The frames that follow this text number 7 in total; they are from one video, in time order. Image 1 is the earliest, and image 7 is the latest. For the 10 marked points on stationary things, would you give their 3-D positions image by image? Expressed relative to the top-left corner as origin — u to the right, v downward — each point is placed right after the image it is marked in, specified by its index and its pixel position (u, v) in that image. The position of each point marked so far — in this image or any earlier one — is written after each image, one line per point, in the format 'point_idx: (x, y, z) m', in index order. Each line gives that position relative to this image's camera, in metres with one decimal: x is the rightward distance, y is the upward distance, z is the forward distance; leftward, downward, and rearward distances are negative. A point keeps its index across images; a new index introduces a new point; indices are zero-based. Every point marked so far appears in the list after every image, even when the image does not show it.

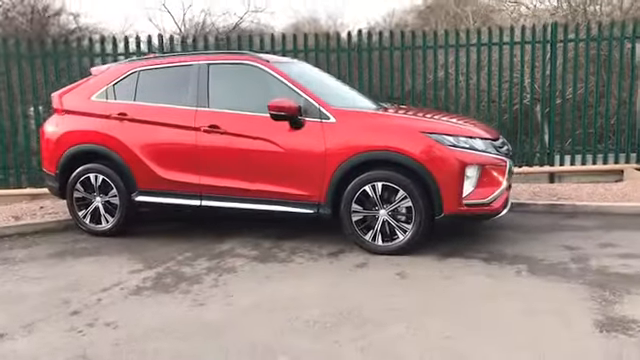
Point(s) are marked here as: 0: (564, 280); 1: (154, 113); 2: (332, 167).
0: (+2.1, -0.9, +4.9) m
1: (-1.9, +0.8, +6.5) m
2: (+0.1, +0.1, +5.8) m
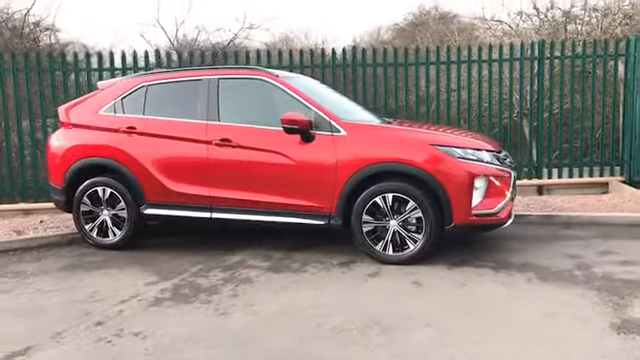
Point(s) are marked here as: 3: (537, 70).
0: (+2.3, -1.0, +5.1) m
1: (-1.8, +0.6, +6.6) m
2: (+0.3, 0.0, +6.0) m
3: (+4.4, +2.2, +11.4) m
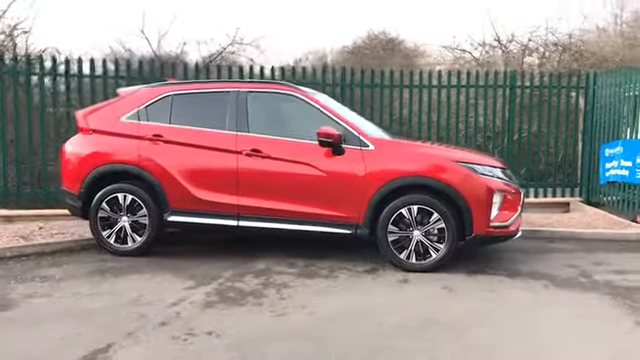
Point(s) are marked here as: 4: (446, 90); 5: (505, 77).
0: (+2.7, -1.1, +5.7) m
1: (-1.5, +0.5, +6.7) m
2: (+0.6, -0.1, +6.4) m
3: (+4.1, +1.8, +12.3) m
4: (+2.7, +1.9, +12.0) m
5: (+3.9, +2.2, +12.0) m
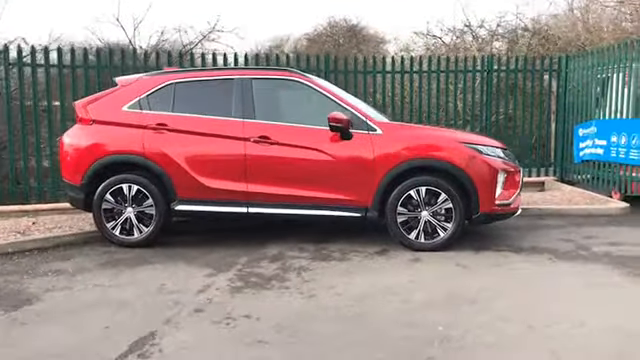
0: (+2.9, -0.9, +6.0) m
1: (-1.4, +0.7, +6.7) m
2: (+0.7, +0.1, +6.5) m
3: (+3.7, +2.2, +12.6) m
4: (+2.3, +2.3, +12.2) m
5: (+3.5, +2.6, +12.4) m
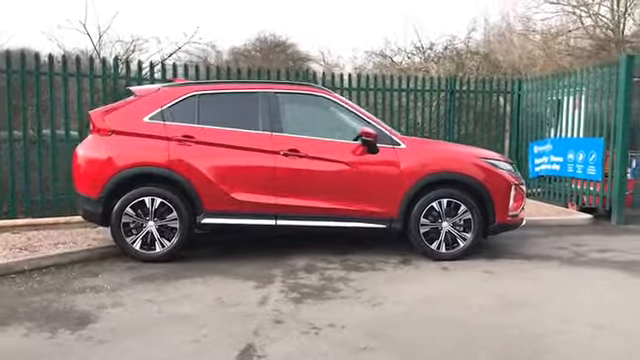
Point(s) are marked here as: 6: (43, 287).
0: (+3.3, -1.0, +6.7) m
1: (-1.1, +0.5, +6.7) m
2: (+1.0, -0.1, +6.8) m
3: (+3.0, +1.9, +13.4) m
4: (+1.7, +2.0, +12.7) m
5: (+2.9, +2.3, +13.1) m
6: (-2.8, -1.1, +5.6) m
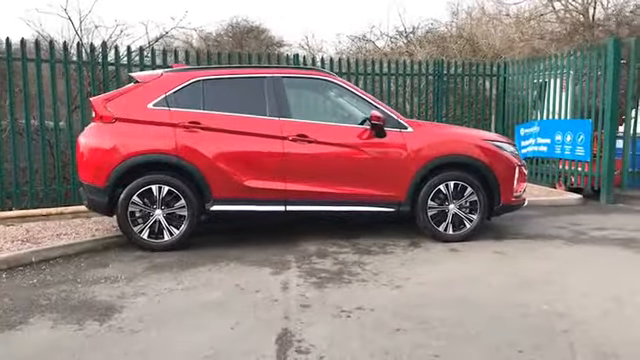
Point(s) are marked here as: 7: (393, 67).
0: (+3.4, -0.8, +6.8) m
1: (-1.0, +0.7, +6.6) m
2: (+1.1, +0.1, +6.8) m
3: (+2.7, +2.3, +13.5) m
4: (+1.4, +2.3, +12.8) m
5: (+2.6, +2.7, +13.2) m
6: (-2.6, -1.0, +5.5) m
7: (+1.7, +2.5, +12.5) m
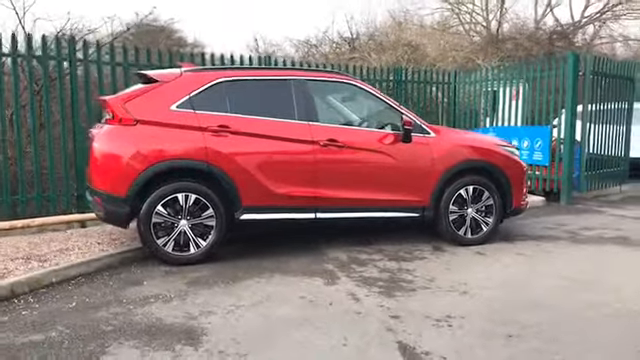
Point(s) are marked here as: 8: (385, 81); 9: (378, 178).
0: (+3.6, -0.8, +7.3) m
1: (-0.6, +0.6, +6.3) m
2: (+1.4, +0.1, +6.9) m
3: (+1.7, +2.2, +13.7) m
4: (+0.6, +2.2, +12.8) m
5: (+1.7, +2.6, +13.4) m
6: (-1.9, -1.0, +4.8) m
7: (+0.9, +2.4, +12.5) m
8: (+1.4, +2.4, +13.4) m
9: (+0.7, 0.0, +6.7) m
